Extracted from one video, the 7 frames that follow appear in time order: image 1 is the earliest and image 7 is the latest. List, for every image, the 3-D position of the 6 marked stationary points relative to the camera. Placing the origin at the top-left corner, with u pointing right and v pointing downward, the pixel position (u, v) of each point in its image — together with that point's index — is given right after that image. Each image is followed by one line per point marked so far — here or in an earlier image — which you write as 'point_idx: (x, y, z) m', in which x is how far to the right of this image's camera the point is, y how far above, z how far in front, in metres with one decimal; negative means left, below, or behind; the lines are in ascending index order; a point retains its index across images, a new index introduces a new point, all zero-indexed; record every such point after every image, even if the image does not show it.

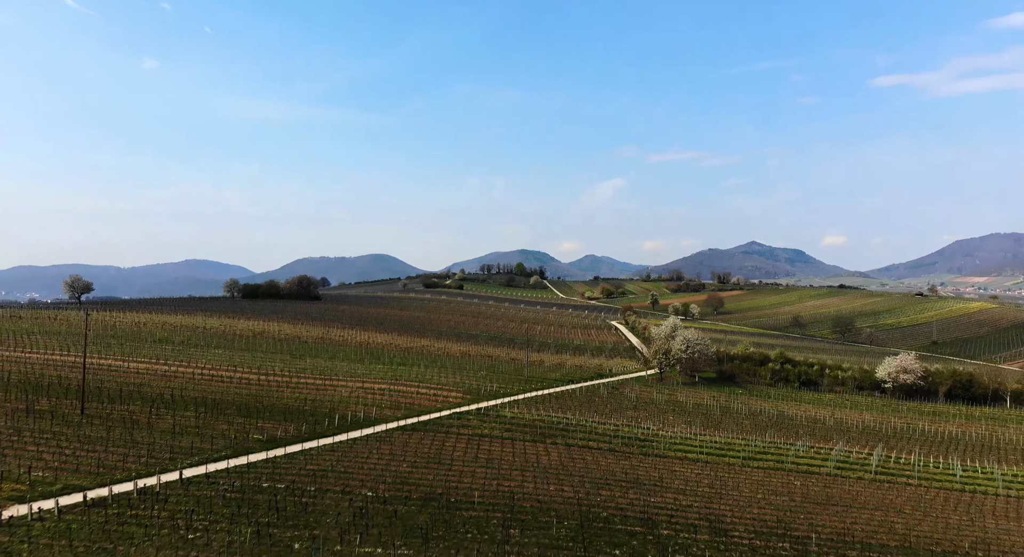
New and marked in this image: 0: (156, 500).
0: (-10.0, -6.1, +19.9) m
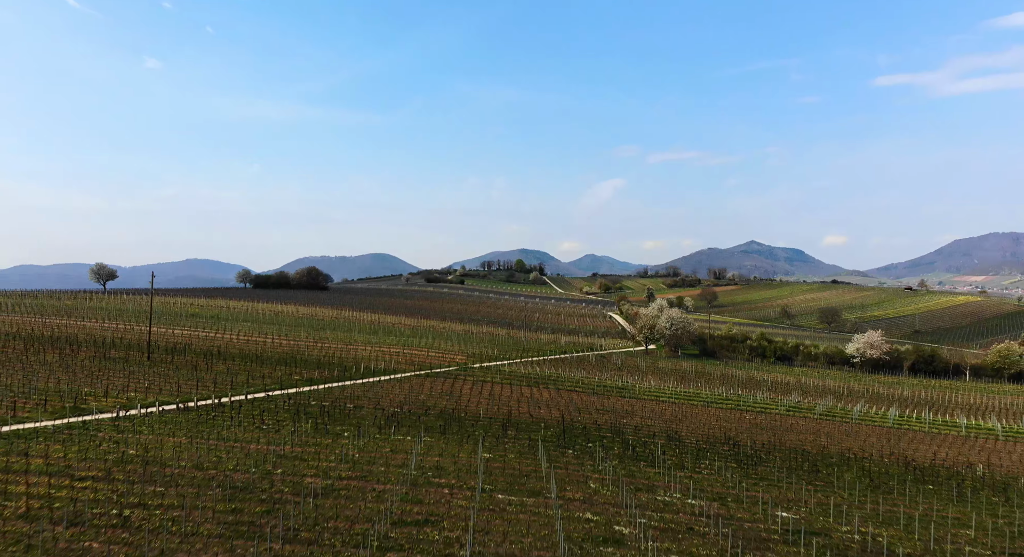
0: (-10.1, -4.6, +25.4) m
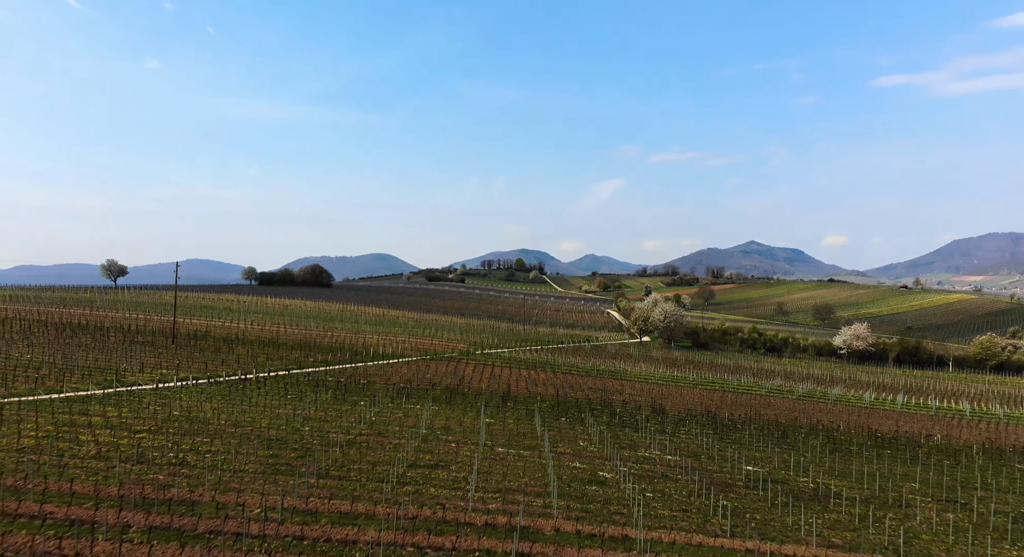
0: (-10.1, -4.0, +28.0) m
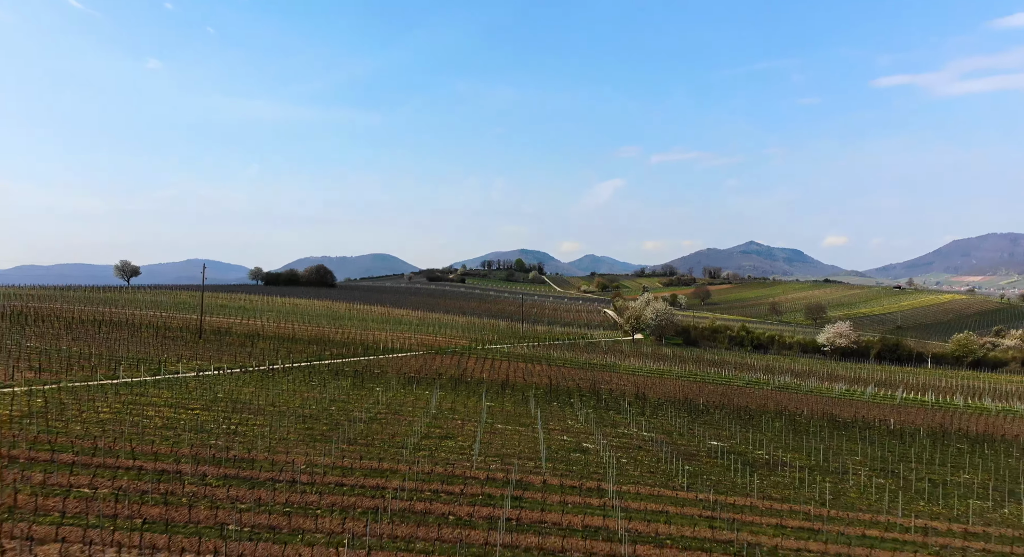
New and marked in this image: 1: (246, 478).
0: (-10.2, -4.1, +31.5) m
1: (-6.2, -4.6, +16.3) m
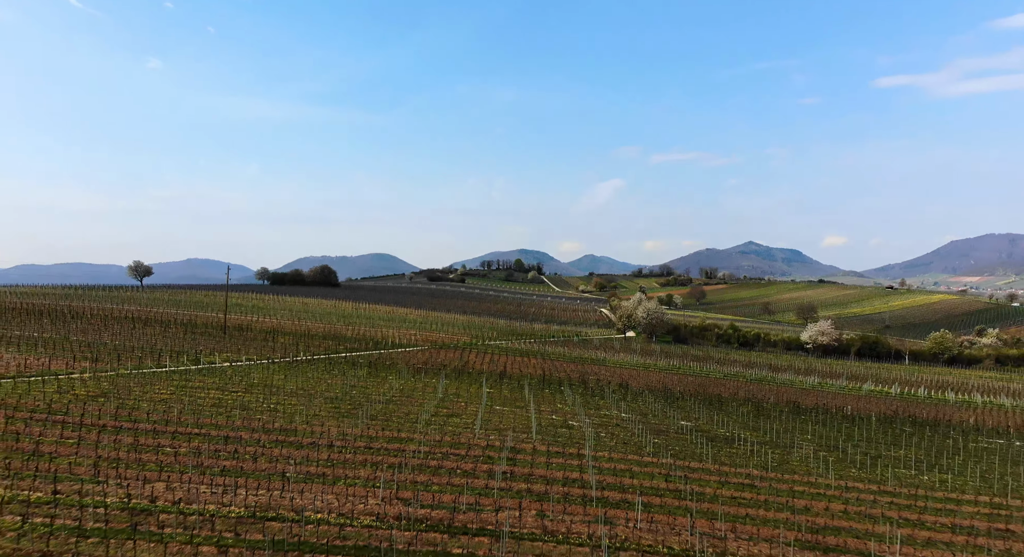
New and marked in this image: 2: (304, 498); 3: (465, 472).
0: (-10.3, -4.1, +35.3) m
1: (-6.3, -4.7, +20.2) m
2: (-4.6, -4.8, +15.3) m
3: (-1.2, -5.1, +18.6) m
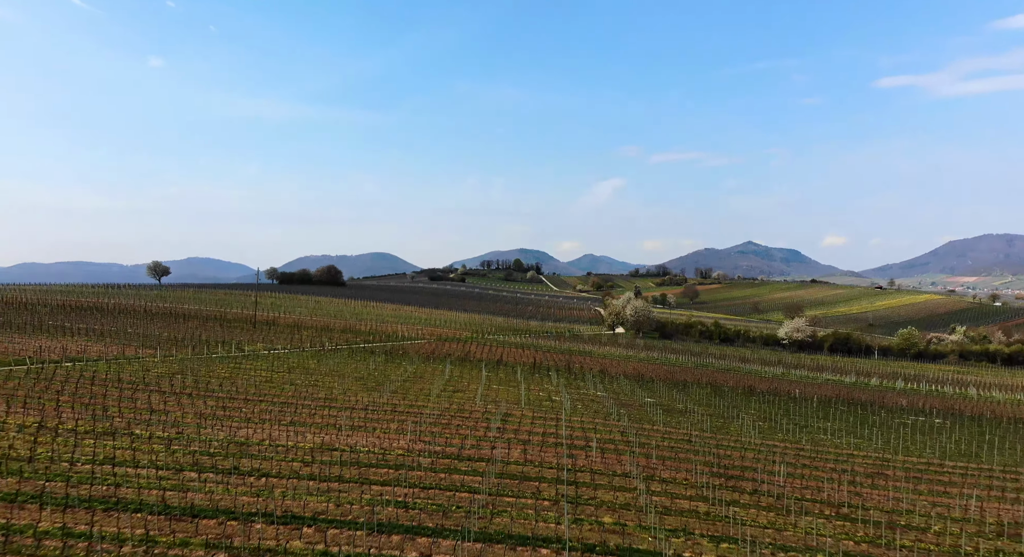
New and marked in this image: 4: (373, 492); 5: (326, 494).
0: (-10.6, -4.2, +41.3) m
1: (-6.6, -4.8, +26.2) m
2: (-4.8, -4.9, +21.3) m
3: (-1.5, -5.2, +24.6) m
4: (-3.2, -5.0, +16.5) m
5: (-4.2, -4.9, +16.1) m
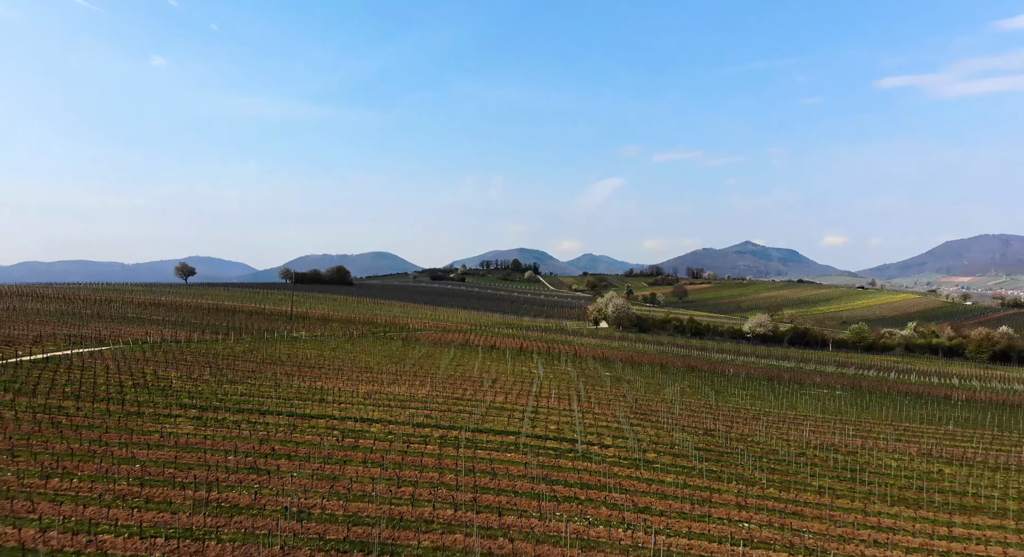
0: (-11.3, -4.3, +51.9) m
1: (-7.2, -4.9, +36.8) m
2: (-5.5, -5.0, +31.9) m
3: (-2.2, -5.4, +35.2) m
4: (-3.9, -5.1, +27.1) m
5: (-4.9, -5.1, +26.7) m
